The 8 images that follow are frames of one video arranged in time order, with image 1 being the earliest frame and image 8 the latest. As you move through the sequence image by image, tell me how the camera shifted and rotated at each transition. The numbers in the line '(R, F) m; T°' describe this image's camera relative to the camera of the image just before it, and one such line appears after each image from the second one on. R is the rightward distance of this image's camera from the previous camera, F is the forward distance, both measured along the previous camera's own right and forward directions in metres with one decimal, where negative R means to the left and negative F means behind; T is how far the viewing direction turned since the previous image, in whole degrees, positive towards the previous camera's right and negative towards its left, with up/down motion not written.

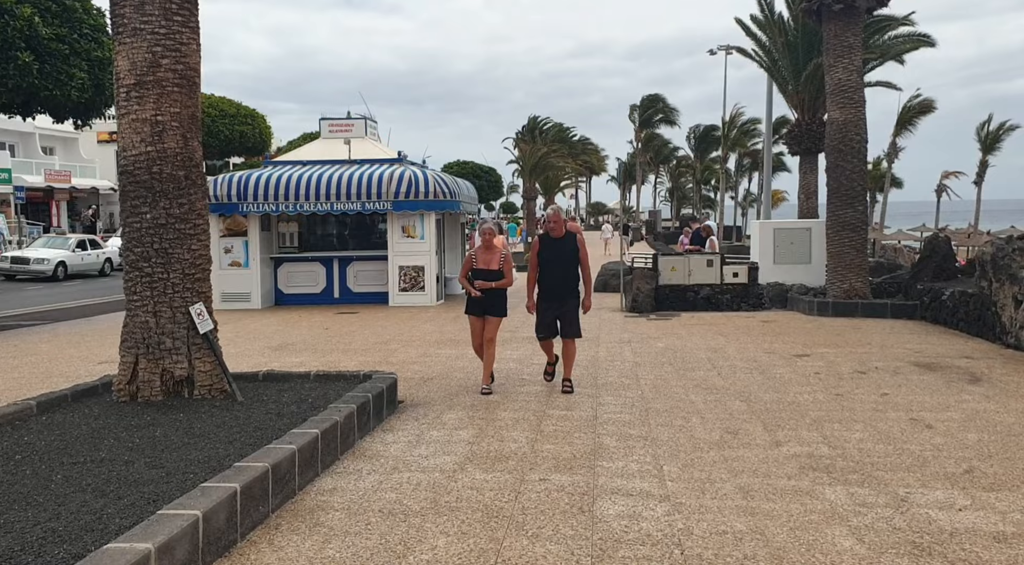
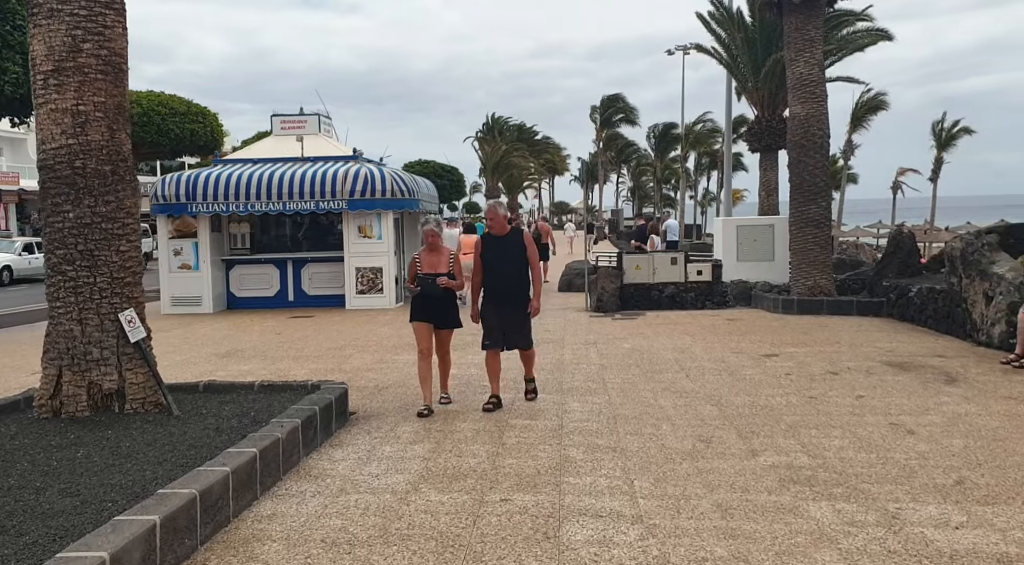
(0.0, +0.4) m; +3°
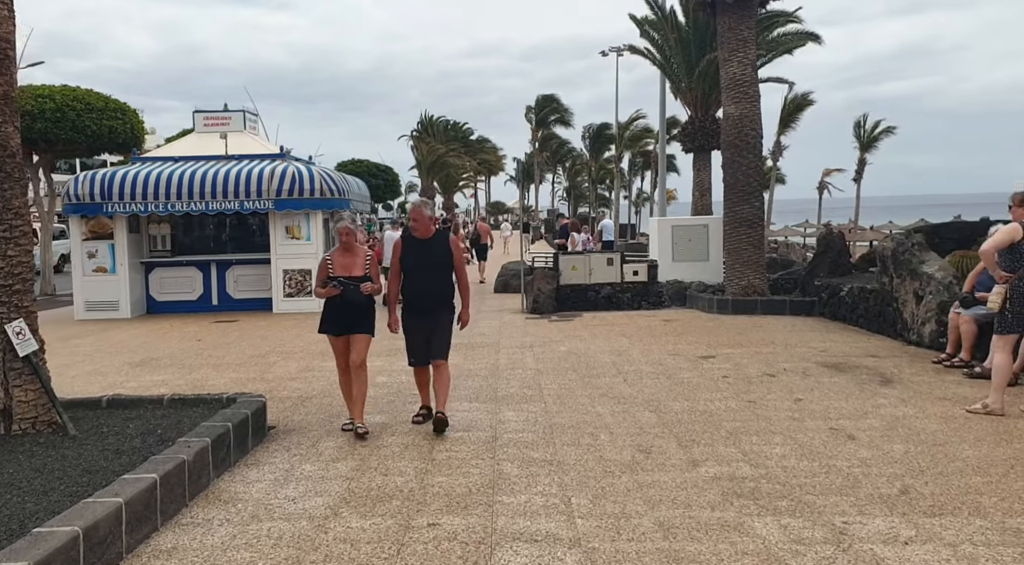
(+0.1, +0.3) m; +4°
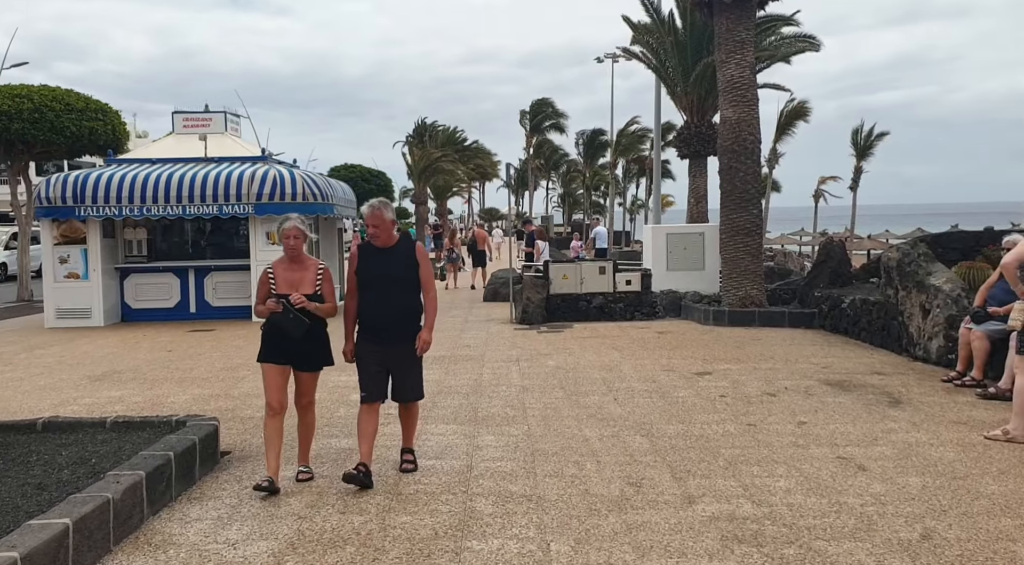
(+0.1, +0.5) m; 0°
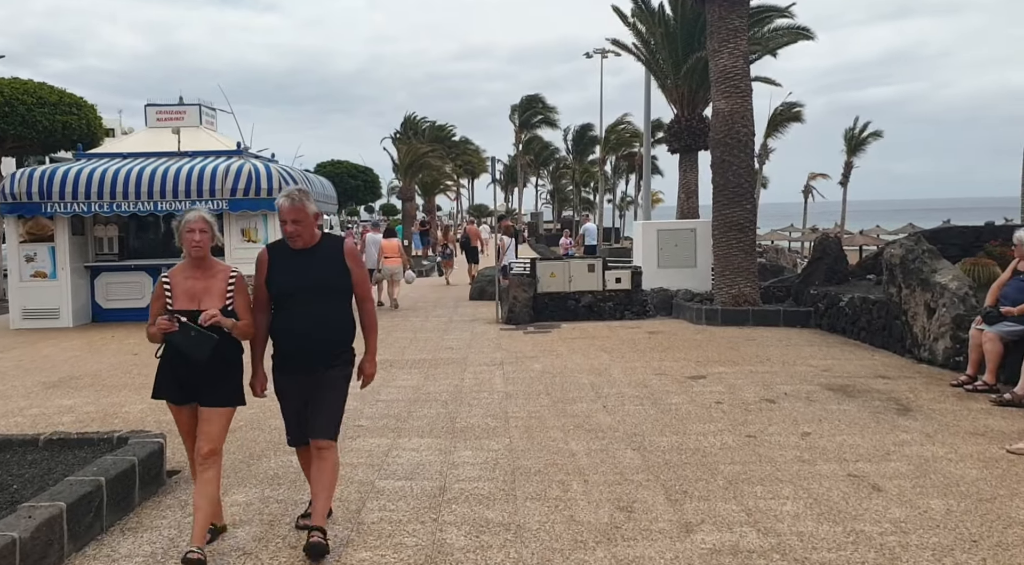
(+0.1, +0.5) m; +1°
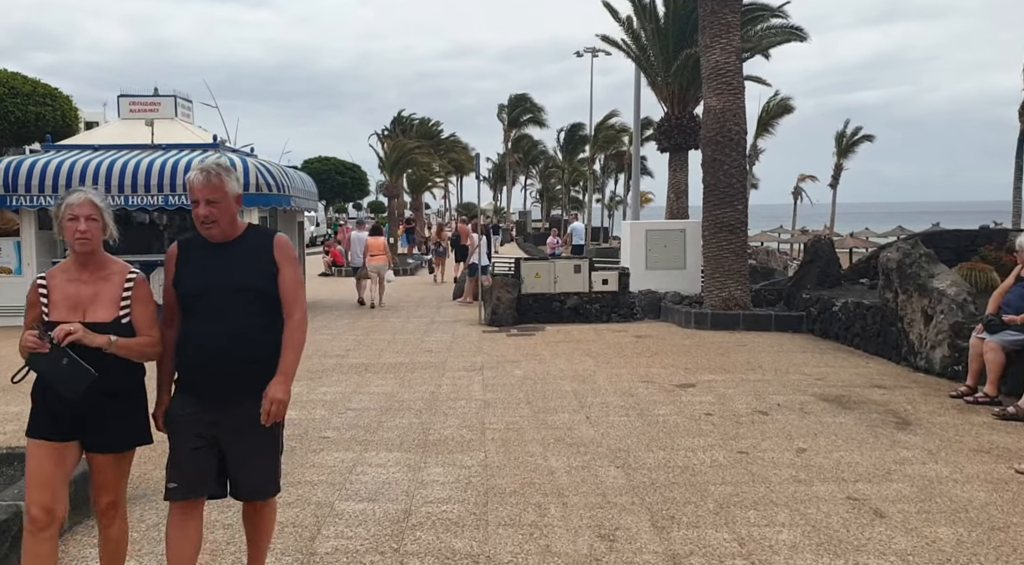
(+0.1, +0.4) m; +1°
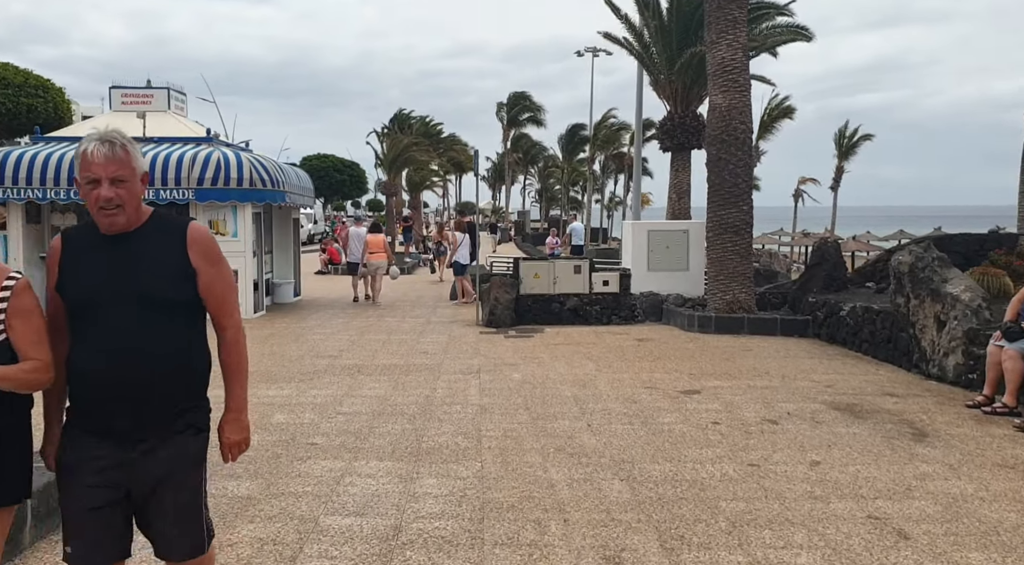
(0.0, +0.3) m; 0°
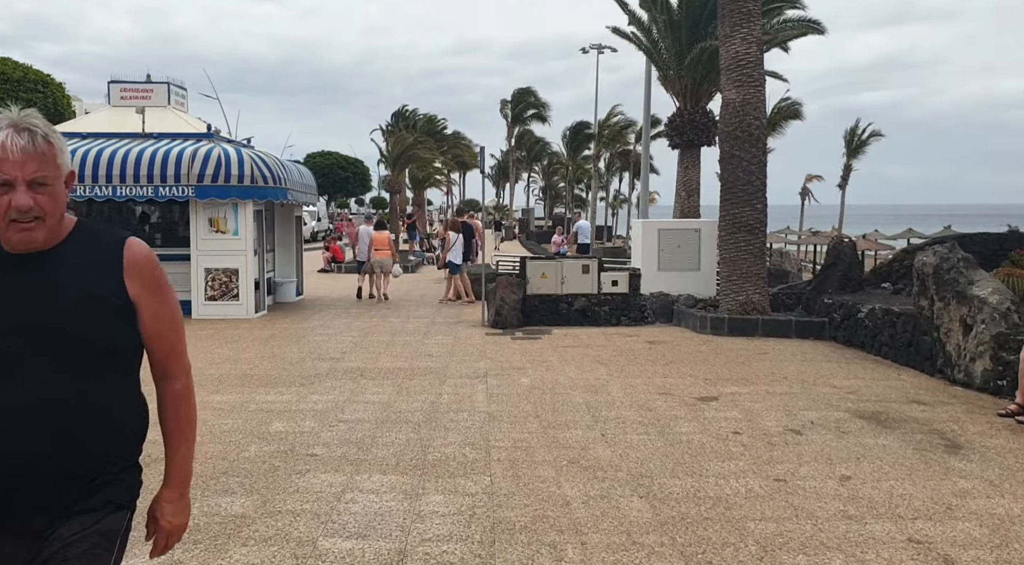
(0.0, +0.3) m; 0°
